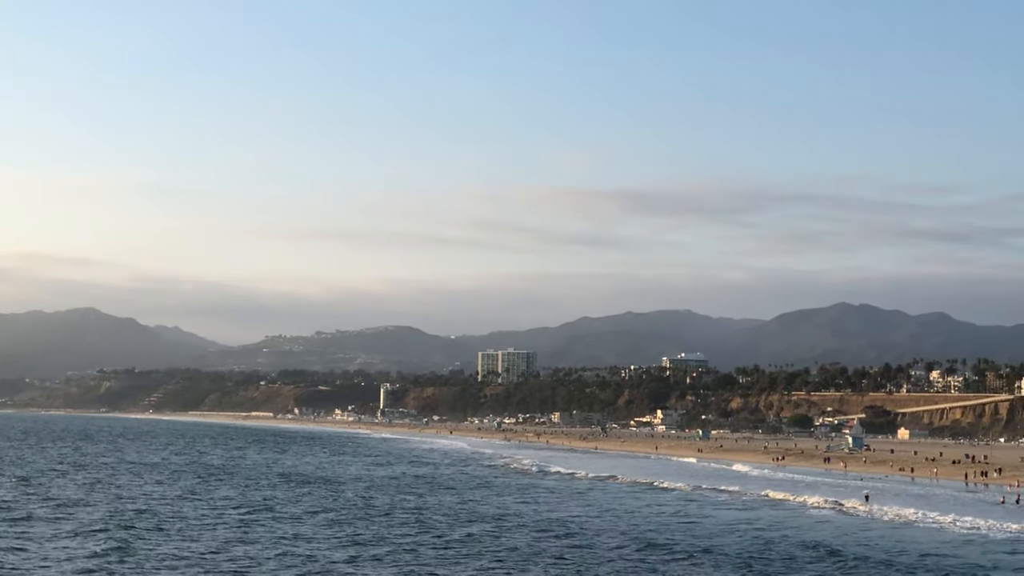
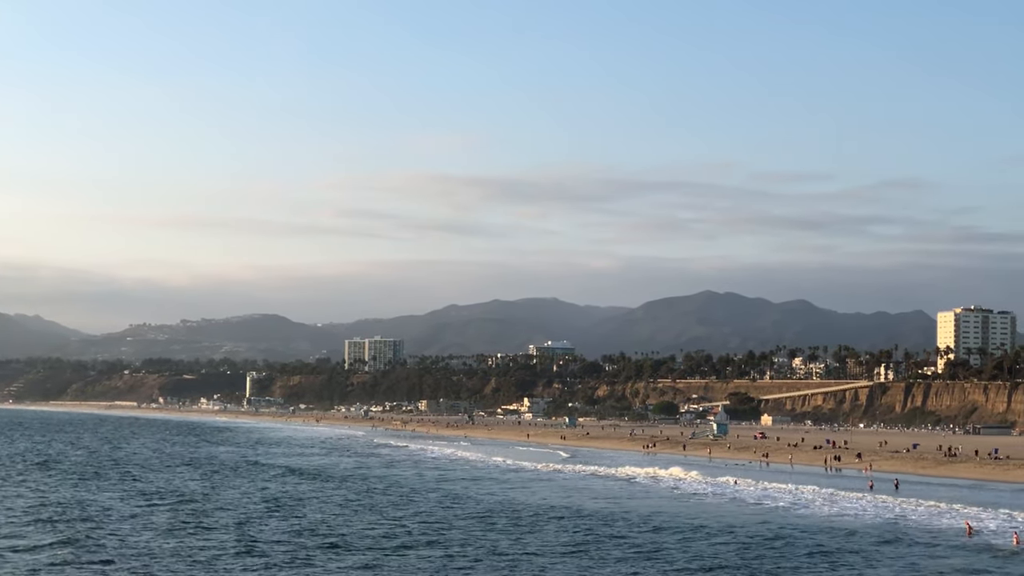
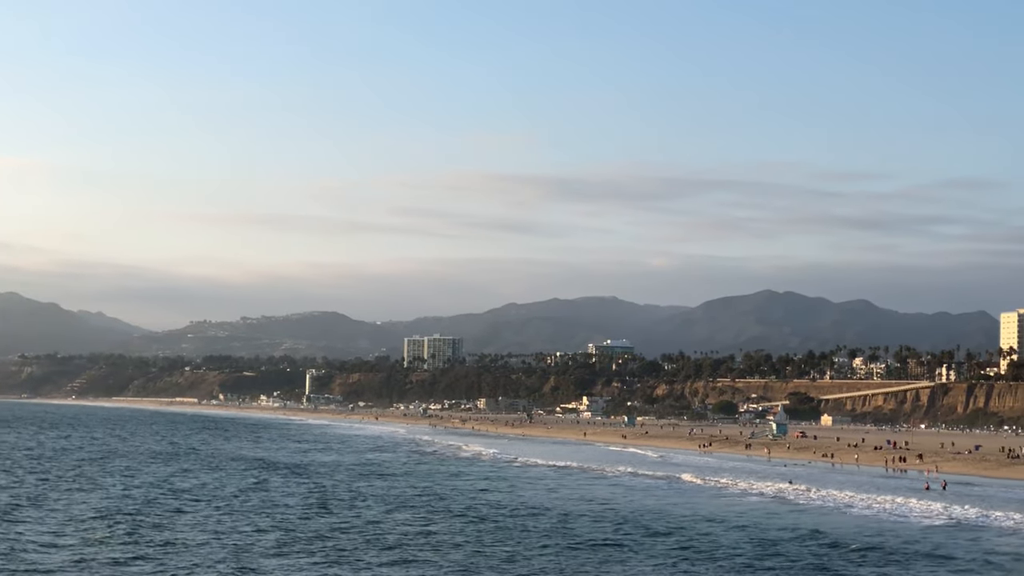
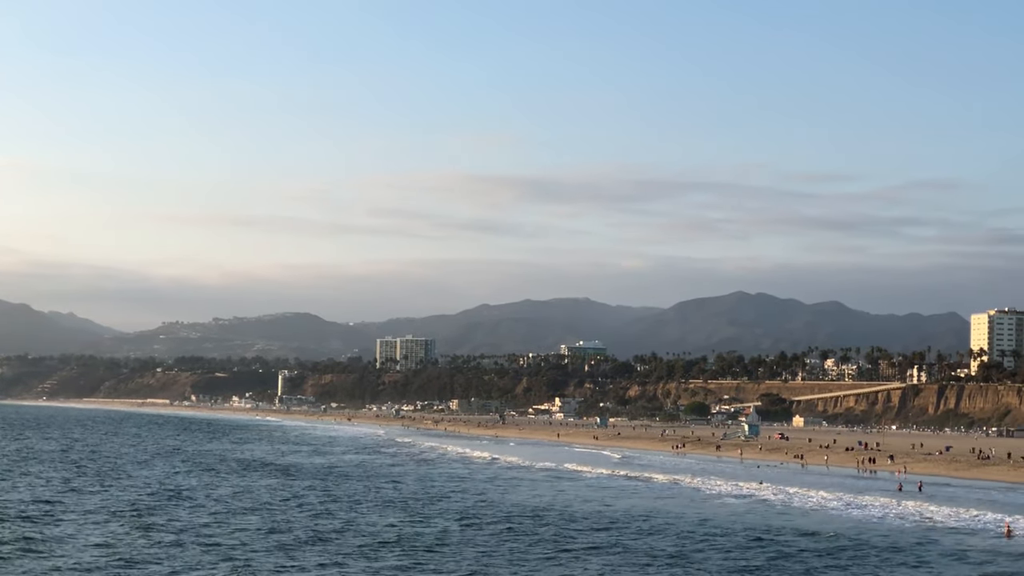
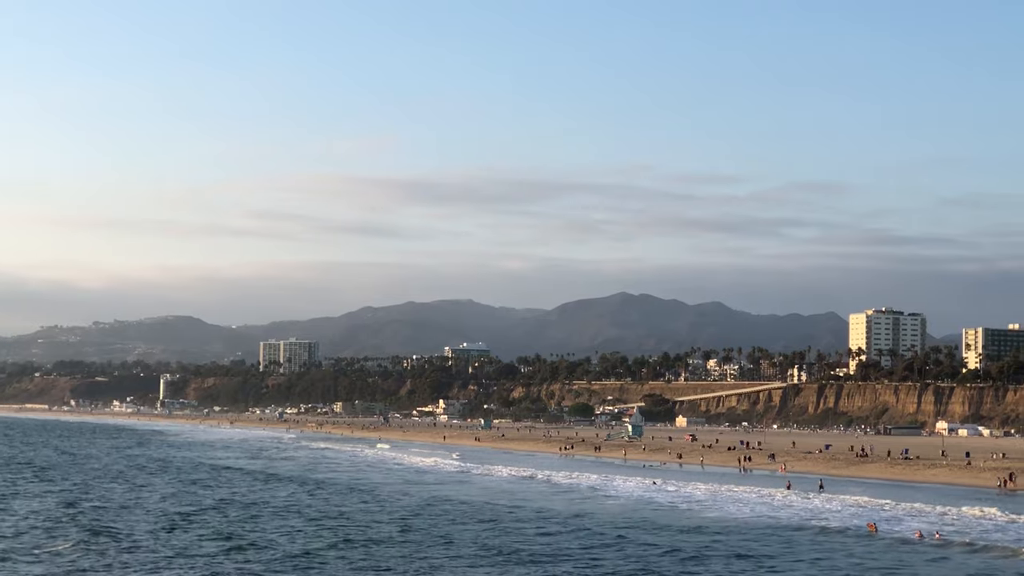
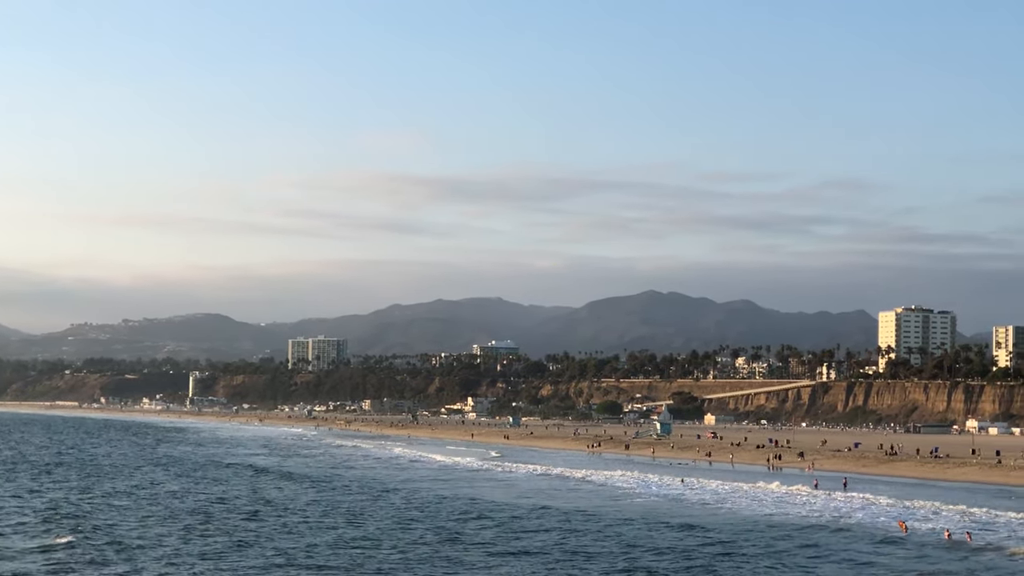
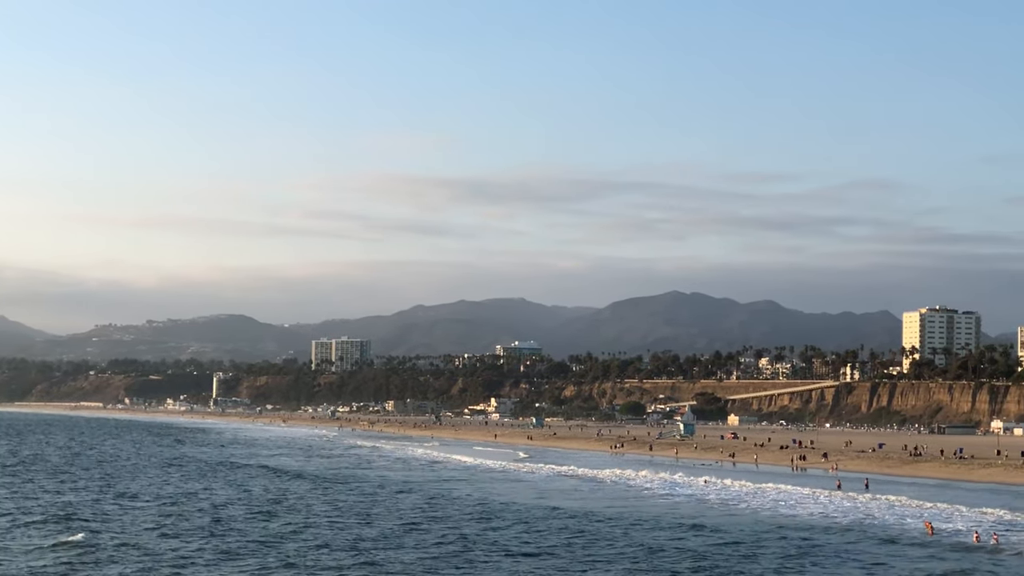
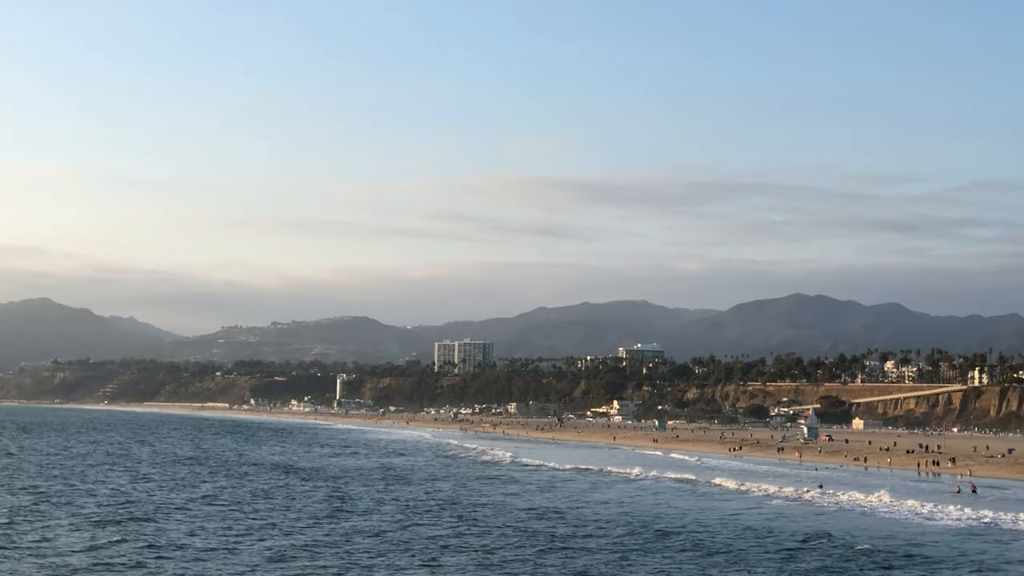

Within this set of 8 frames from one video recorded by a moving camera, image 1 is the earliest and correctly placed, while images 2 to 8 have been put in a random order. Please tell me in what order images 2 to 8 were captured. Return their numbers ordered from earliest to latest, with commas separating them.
8, 3, 4, 2, 7, 6, 5
